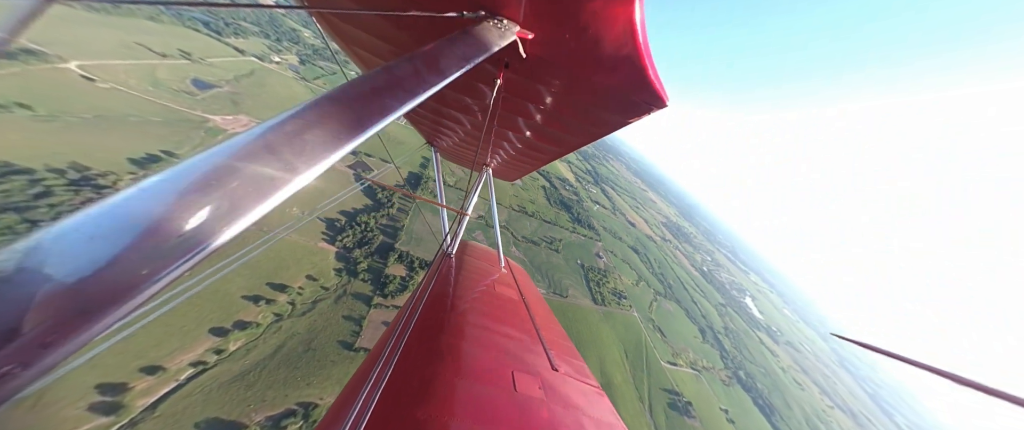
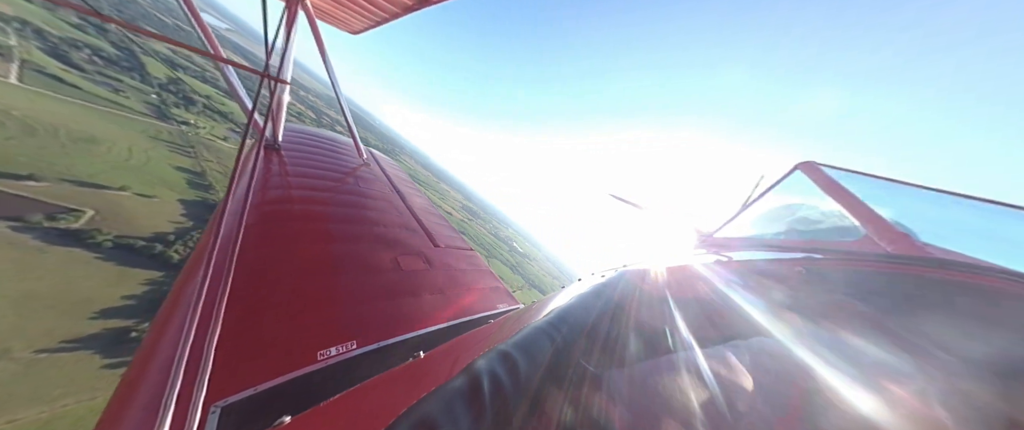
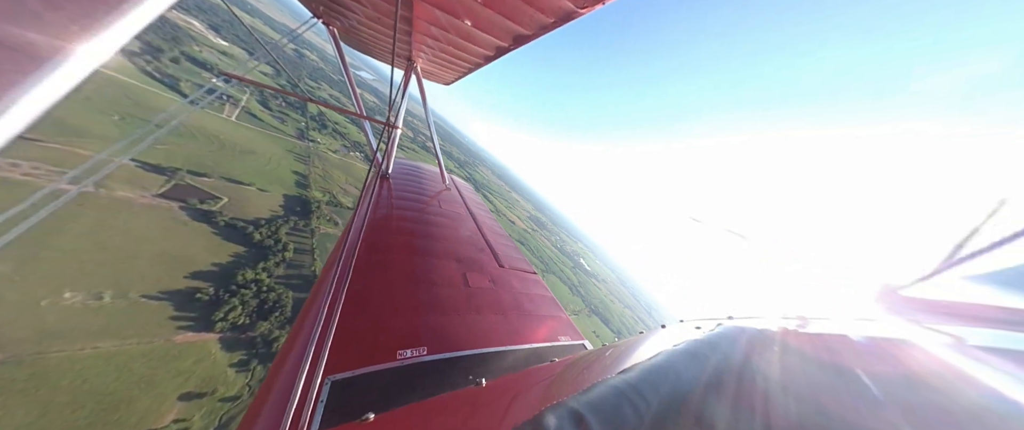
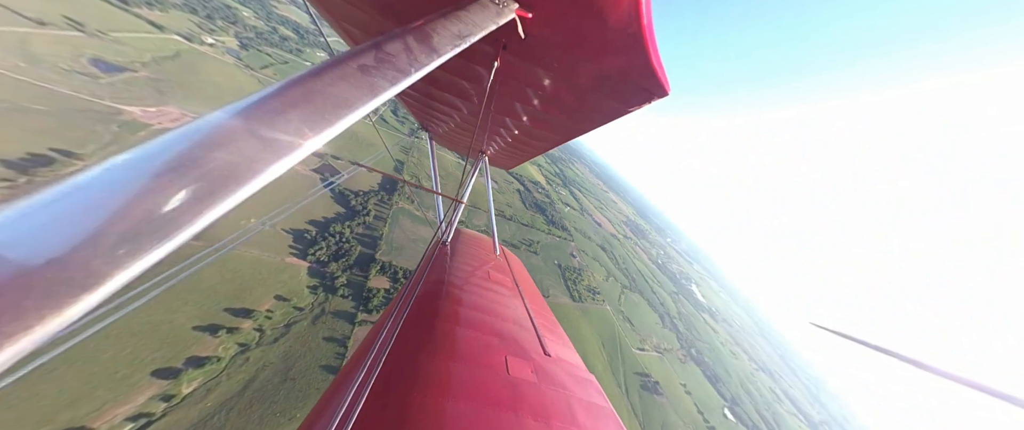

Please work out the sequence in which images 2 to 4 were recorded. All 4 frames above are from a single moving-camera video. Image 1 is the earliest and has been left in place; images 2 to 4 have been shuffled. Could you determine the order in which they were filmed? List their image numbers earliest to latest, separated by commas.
4, 3, 2
